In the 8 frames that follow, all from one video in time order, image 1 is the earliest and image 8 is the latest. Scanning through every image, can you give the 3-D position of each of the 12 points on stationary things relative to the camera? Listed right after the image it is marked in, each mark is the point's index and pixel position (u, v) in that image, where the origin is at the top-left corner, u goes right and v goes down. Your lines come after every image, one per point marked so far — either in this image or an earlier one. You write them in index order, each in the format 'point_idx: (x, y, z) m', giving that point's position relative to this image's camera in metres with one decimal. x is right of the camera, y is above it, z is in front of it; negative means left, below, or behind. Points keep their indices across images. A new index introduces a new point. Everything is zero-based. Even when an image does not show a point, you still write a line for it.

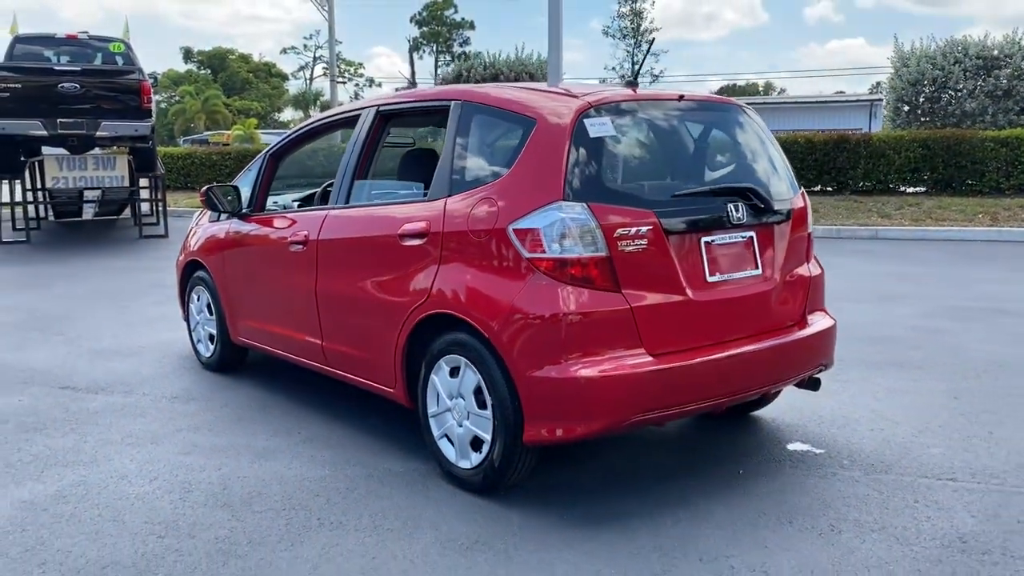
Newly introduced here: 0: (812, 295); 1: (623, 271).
0: (+1.5, 0.0, +4.7) m
1: (+0.5, +0.1, +3.8) m
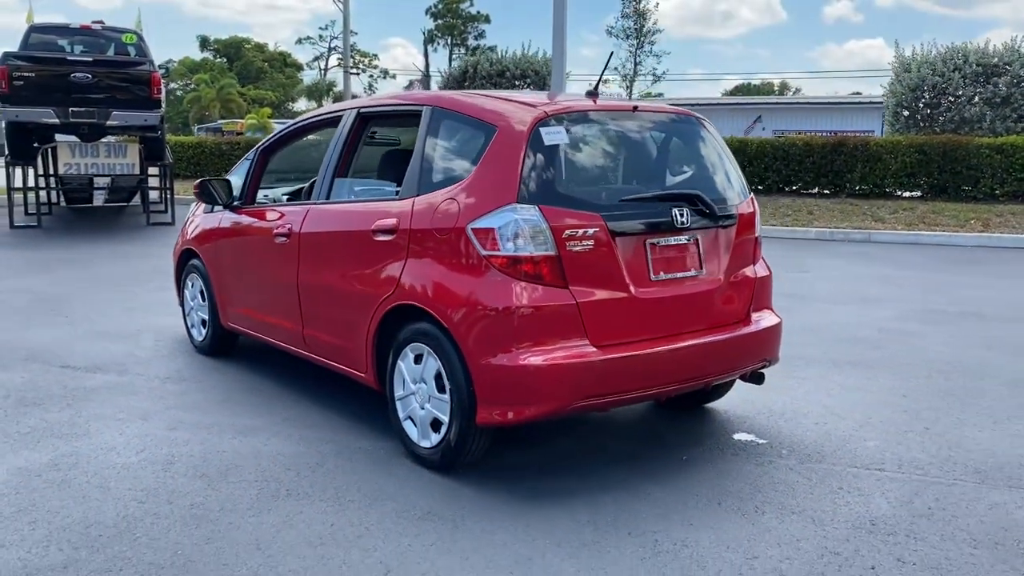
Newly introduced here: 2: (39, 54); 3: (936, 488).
0: (+1.3, 0.0, +5.0) m
1: (+0.3, +0.1, +4.1) m
2: (-7.6, +3.8, +14.4) m
3: (+2.0, -1.0, +4.3) m
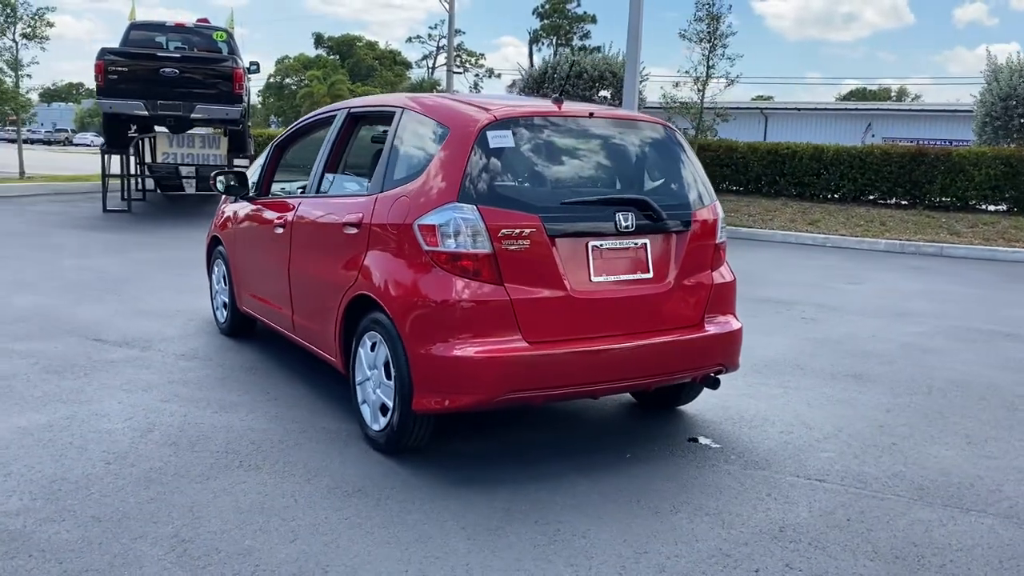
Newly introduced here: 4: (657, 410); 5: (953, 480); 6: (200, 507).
0: (+1.1, -0.1, +5.0) m
1: (0.0, +0.1, +4.3) m
2: (-6.6, +4.1, +15.4) m
3: (+1.7, -1.0, +4.2) m
4: (+0.9, -0.8, +5.7) m
5: (+2.3, -1.0, +4.6) m
6: (-1.4, -1.0, +3.9) m
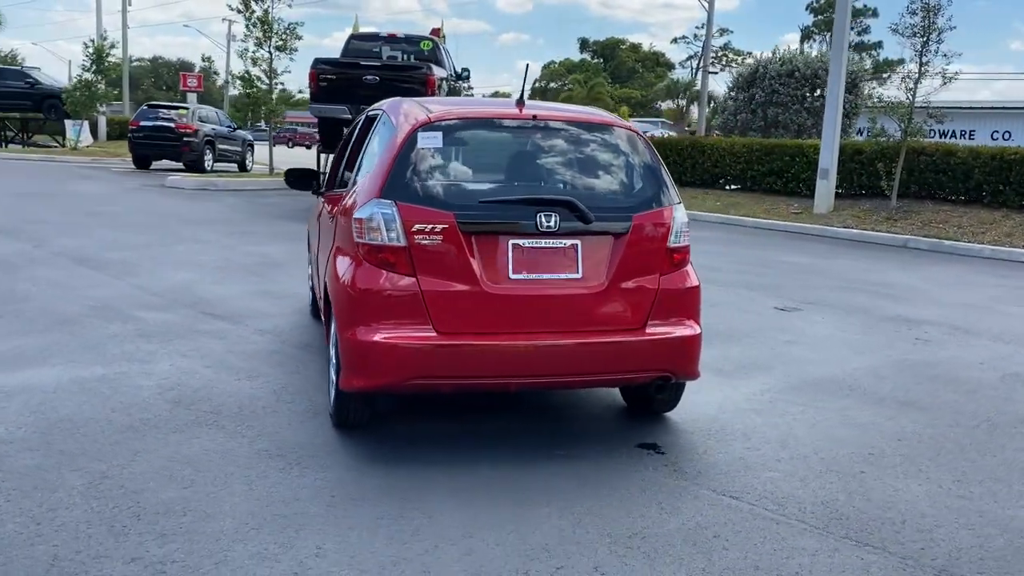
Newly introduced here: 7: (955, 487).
0: (+0.8, -0.1, +4.9) m
1: (-0.5, +0.1, +4.6) m
2: (-3.3, +4.4, +17.1) m
3: (+1.1, -1.1, +4.0) m
4: (+0.8, -0.8, +5.7) m
5: (+1.7, -1.1, +4.2) m
6: (-1.9, -0.9, +4.6) m
7: (+2.3, -1.0, +4.6) m
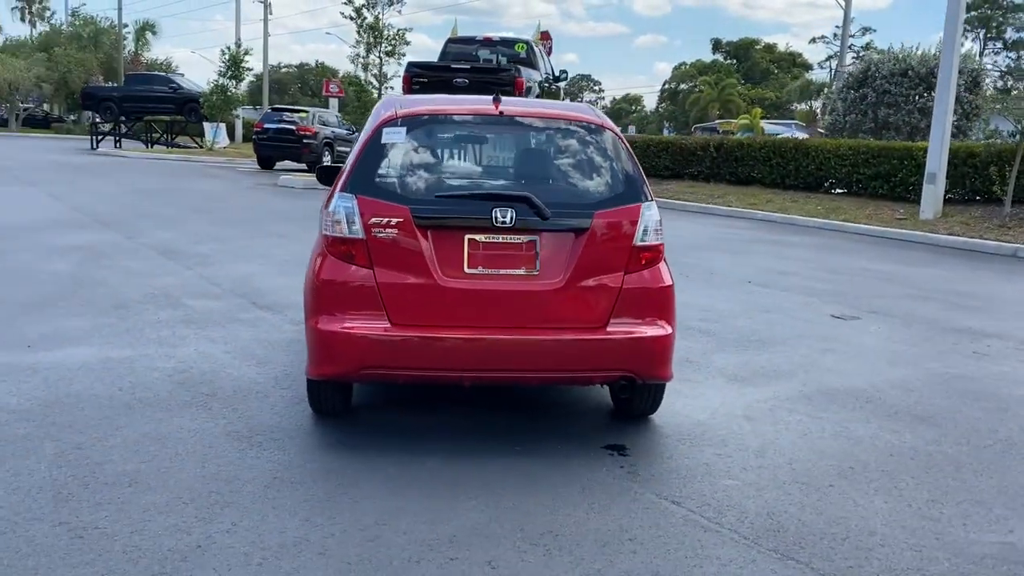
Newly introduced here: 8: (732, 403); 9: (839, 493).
0: (+0.6, -0.1, +4.8) m
1: (-0.7, +0.2, +4.7) m
2: (-1.6, +4.4, +17.5) m
3: (+0.7, -1.1, +3.9) m
4: (+0.7, -0.8, +5.6) m
5: (+1.4, -1.1, +4.0) m
6: (-2.2, -0.8, +4.9) m
7: (+2.0, -1.1, +4.3) m
8: (+1.5, -0.8, +5.9) m
9: (+1.6, -1.0, +4.4) m
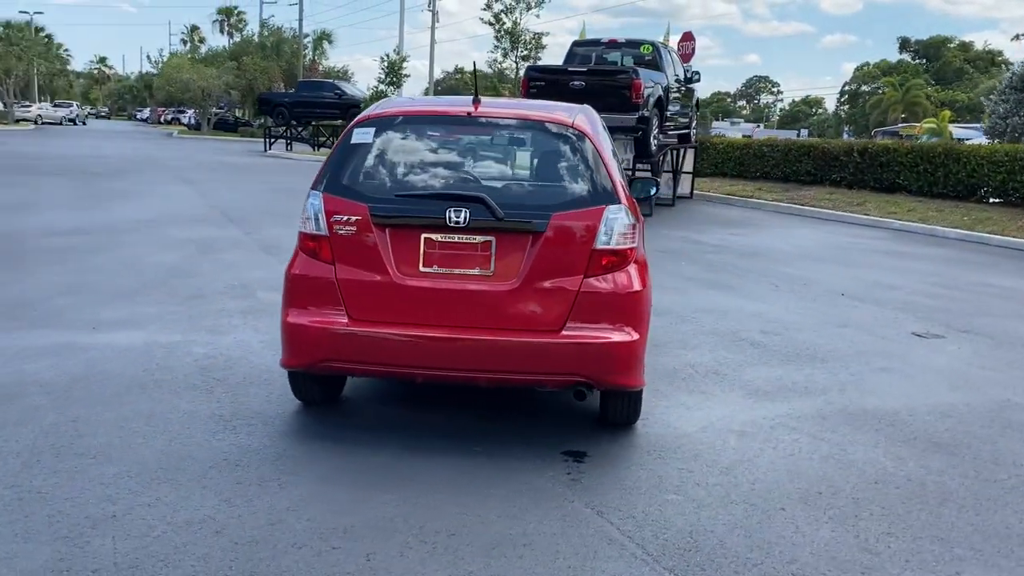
0: (+0.4, -0.1, +4.8) m
1: (-0.9, +0.2, +4.8) m
2: (+0.8, +4.4, +17.6) m
3: (+0.3, -1.1, +3.8) m
4: (+0.6, -0.8, +5.5) m
5: (+1.0, -1.1, +3.8) m
6: (-2.3, -0.7, +5.4) m
7: (+1.6, -1.1, +4.0) m
8: (+1.4, -0.8, +5.7) m
9: (+1.3, -1.1, +4.2) m
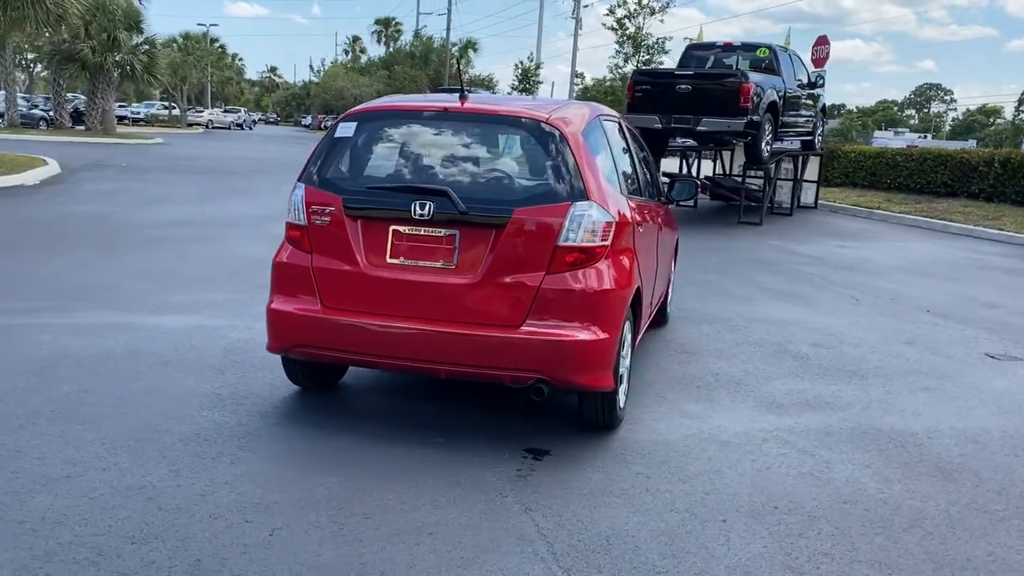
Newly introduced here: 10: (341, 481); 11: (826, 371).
0: (+0.2, -0.1, +4.7) m
1: (-1.1, +0.3, +5.0) m
2: (+2.8, +4.2, +17.3) m
3: (-0.1, -1.0, +3.8) m
4: (+0.4, -0.8, +5.4) m
5: (+0.6, -1.1, +3.6) m
6: (-2.4, -0.6, +5.8) m
7: (+1.2, -1.1, +3.7) m
8: (+1.3, -0.8, +5.4) m
9: (+0.9, -1.1, +4.0) m
10: (-0.8, -0.9, +4.3) m
11: (+2.4, -0.6, +6.9) m
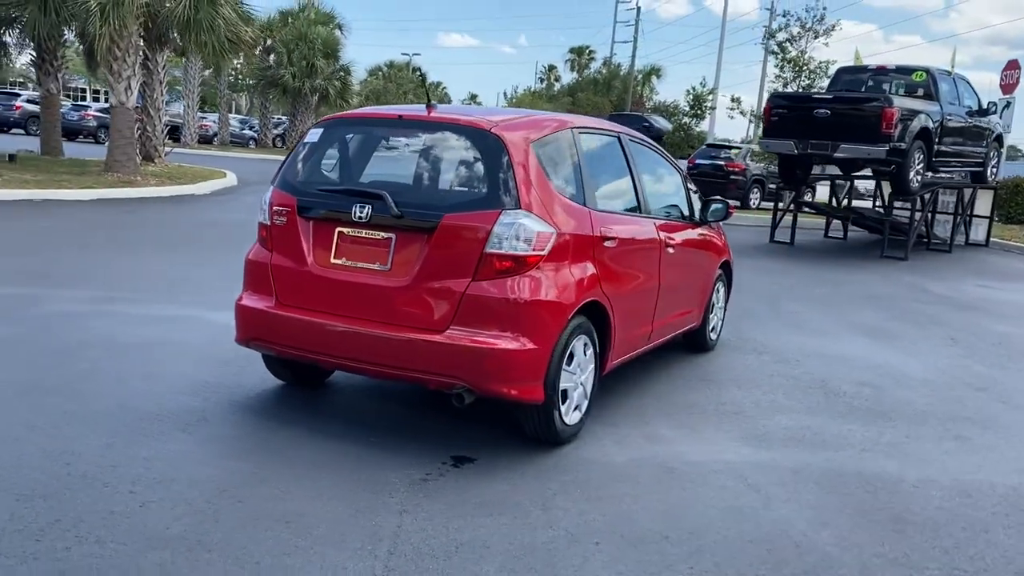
0: (-0.2, -0.1, +4.7) m
1: (-1.4, +0.3, +5.3) m
2: (+5.3, +3.6, +16.6) m
3: (-0.7, -1.0, +3.8) m
4: (+0.2, -0.9, +5.3) m
5: (-0.1, -1.1, +3.5) m
6: (-2.5, -0.5, +6.3) m
7: (+0.6, -1.2, +3.5) m
8: (+1.0, -1.0, +5.2) m
9: (+0.3, -1.1, +3.8) m
10: (-1.3, -0.9, +4.5) m
11: (+2.4, -0.9, +6.3) m
